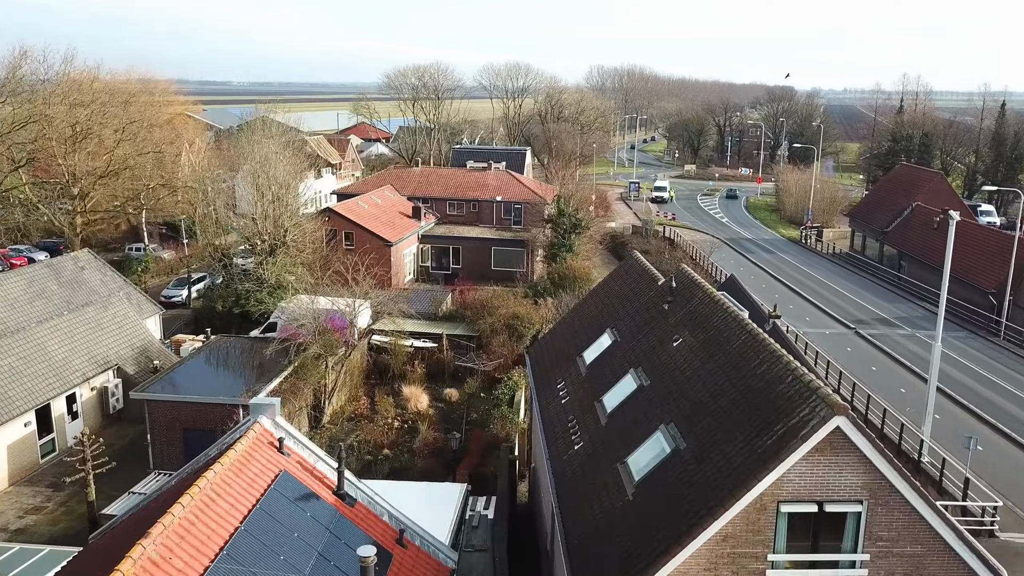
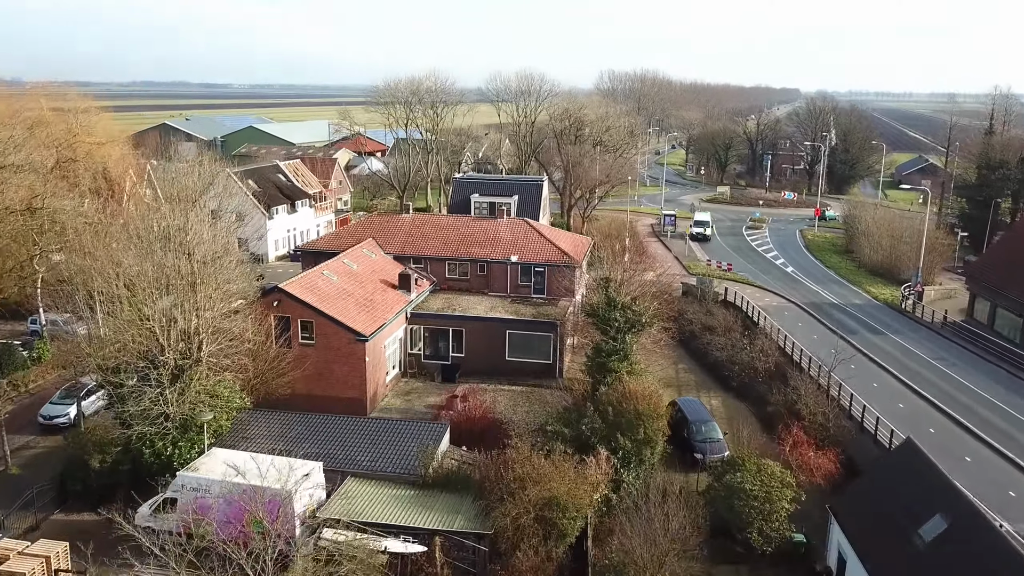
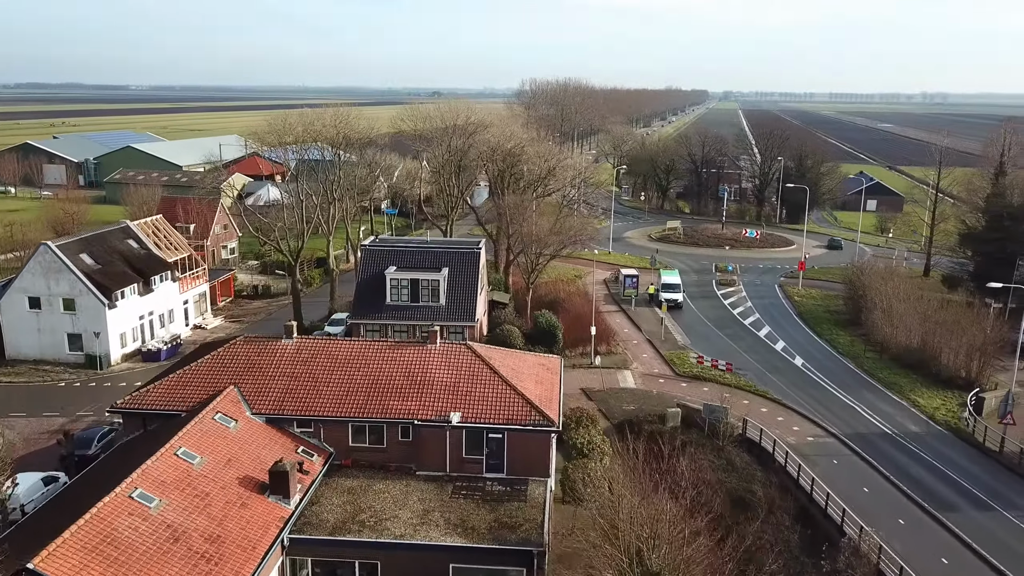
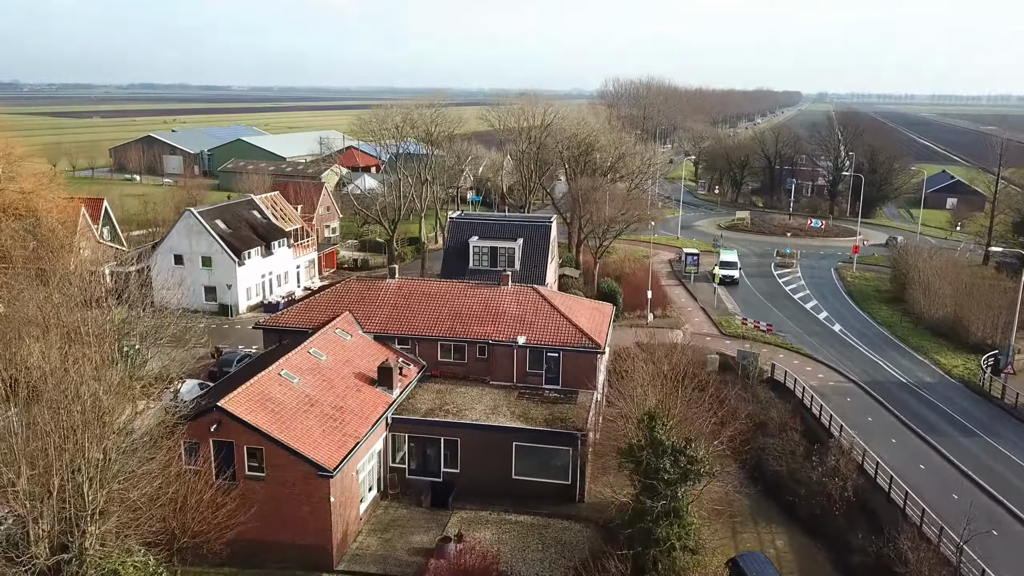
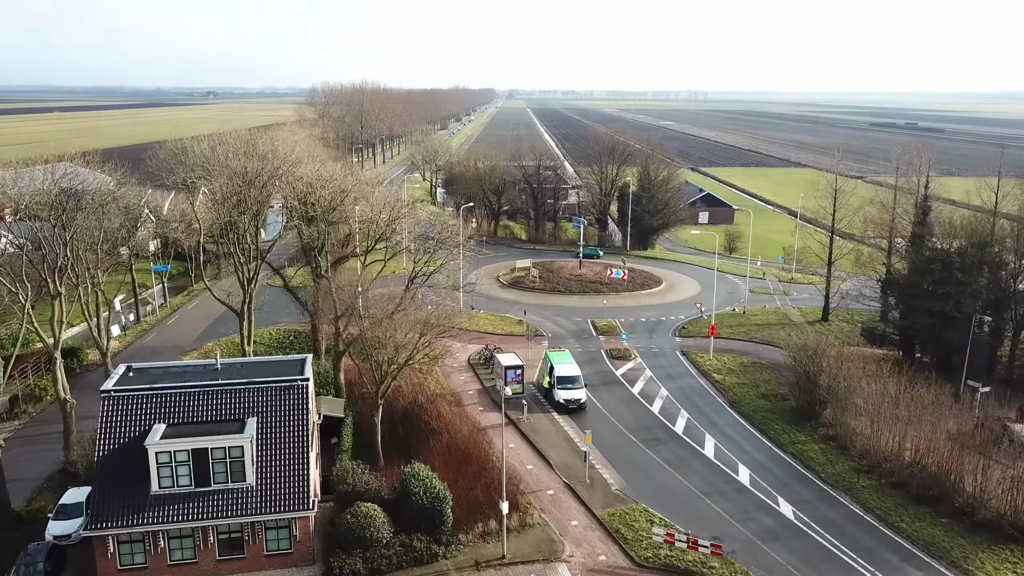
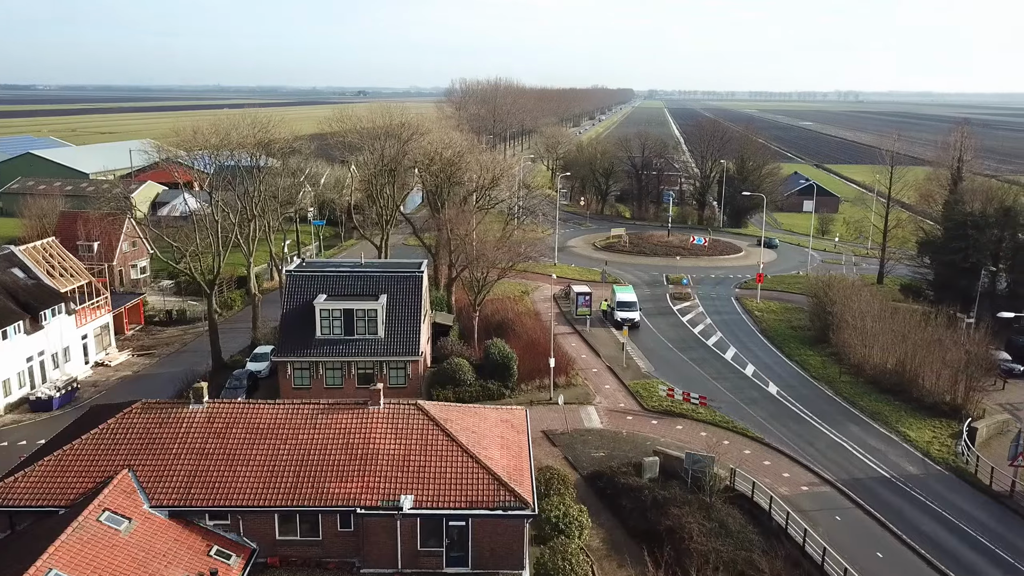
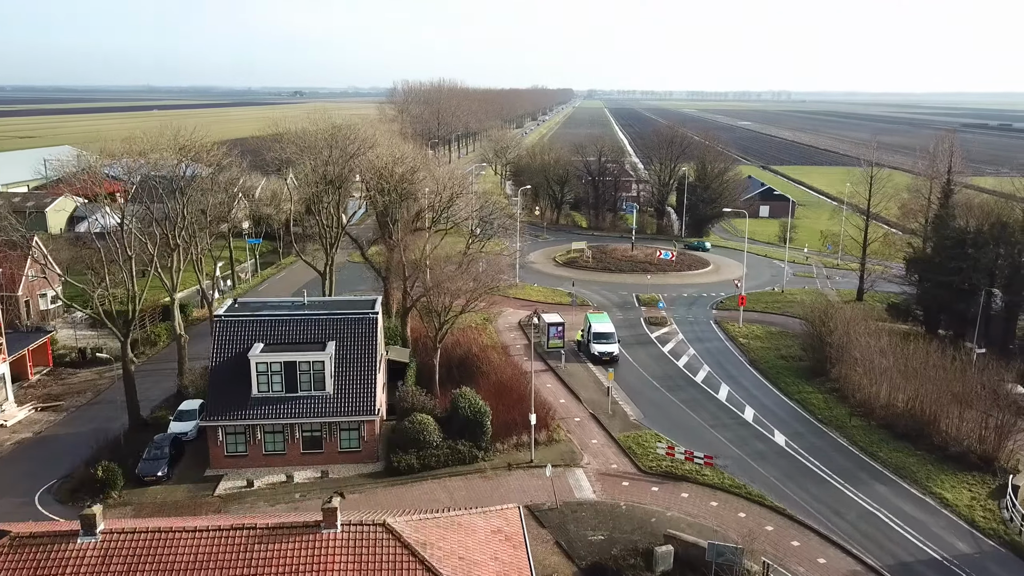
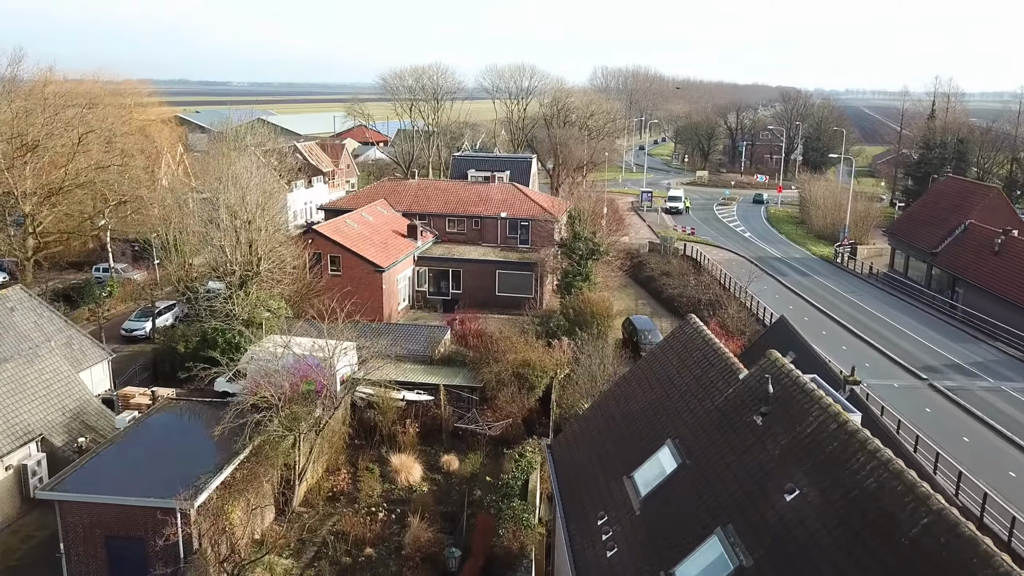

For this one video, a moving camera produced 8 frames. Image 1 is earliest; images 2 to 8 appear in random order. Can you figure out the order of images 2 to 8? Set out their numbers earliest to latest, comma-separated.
8, 2, 4, 3, 6, 7, 5
